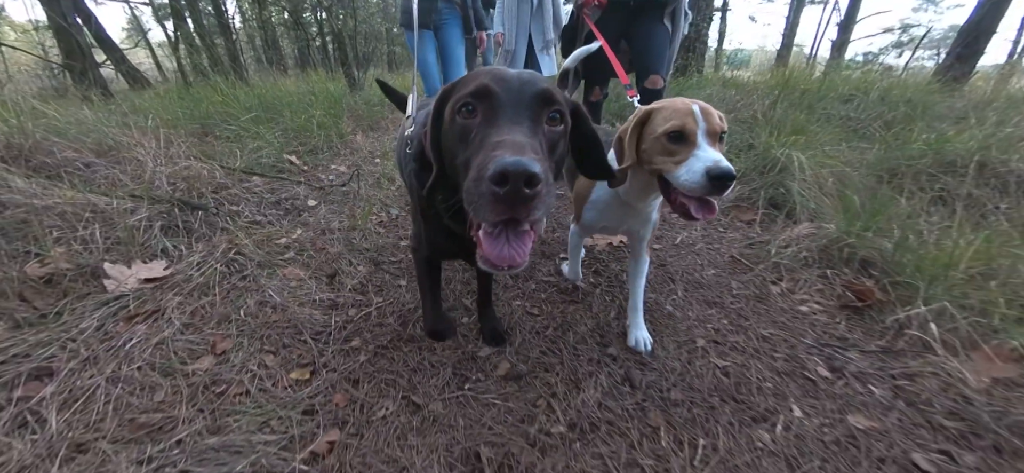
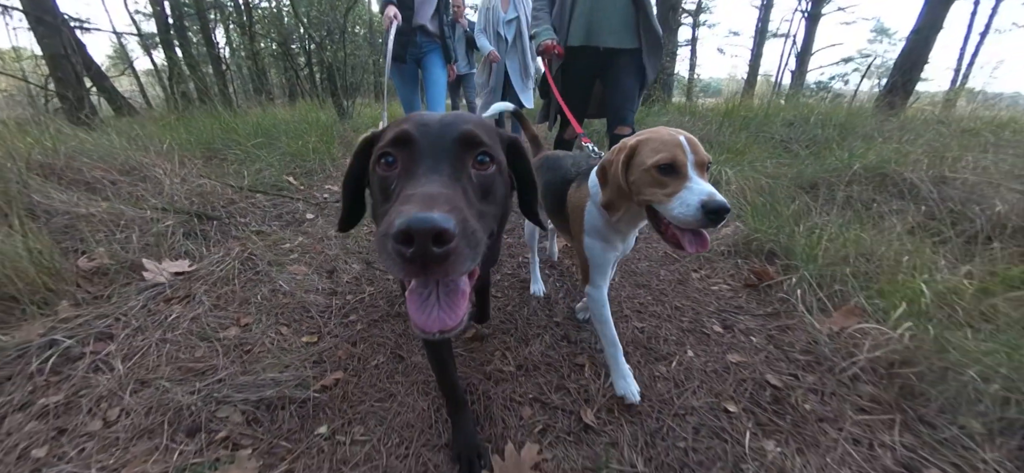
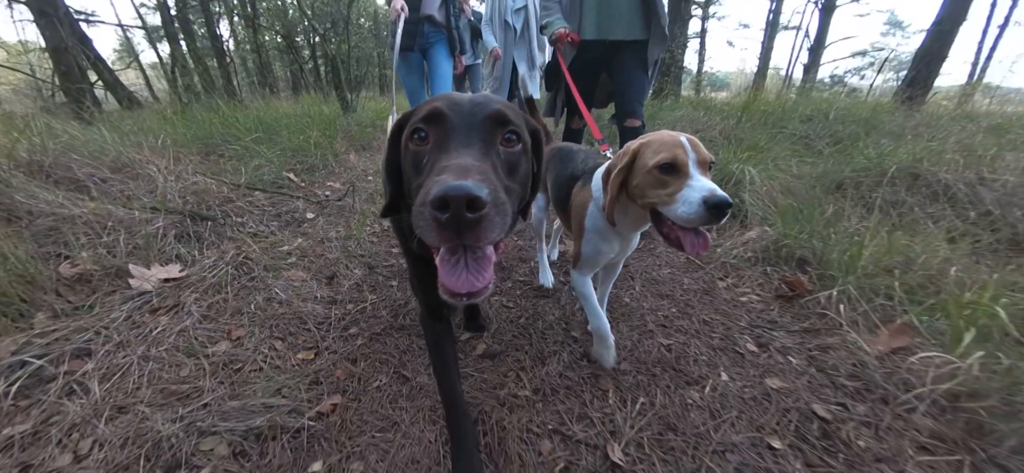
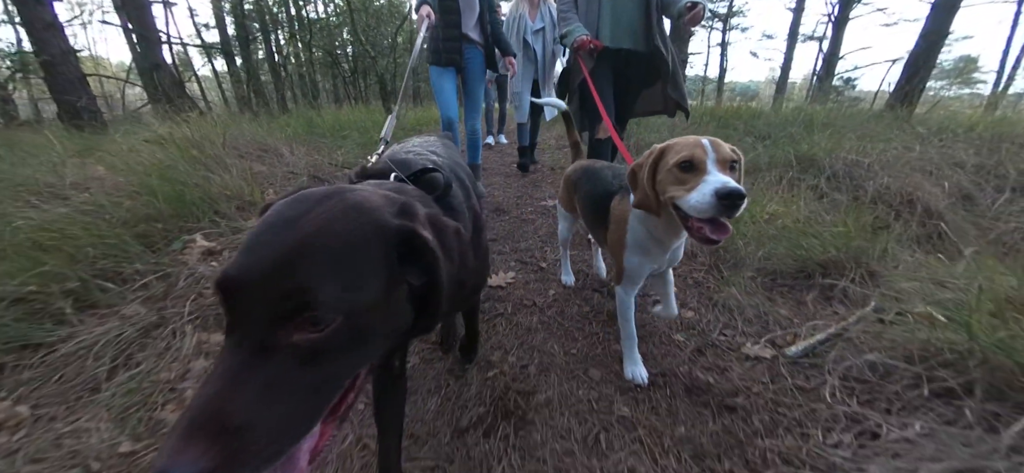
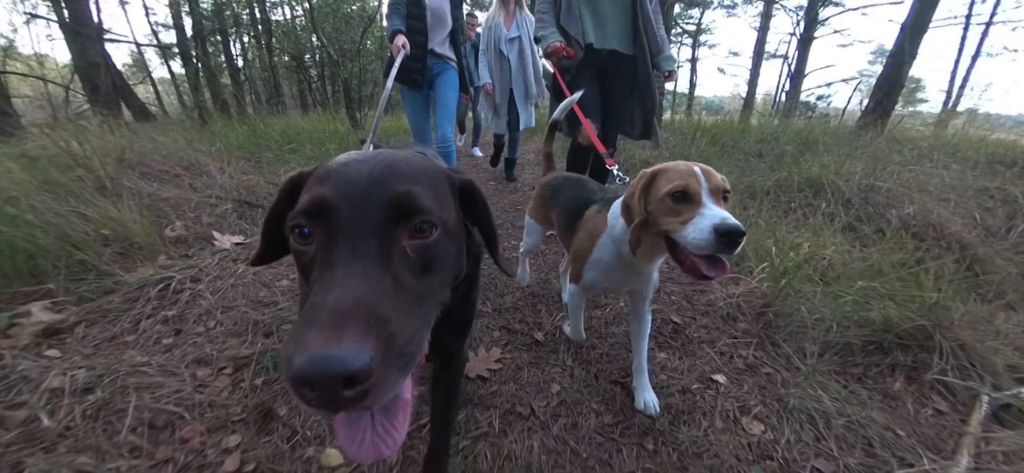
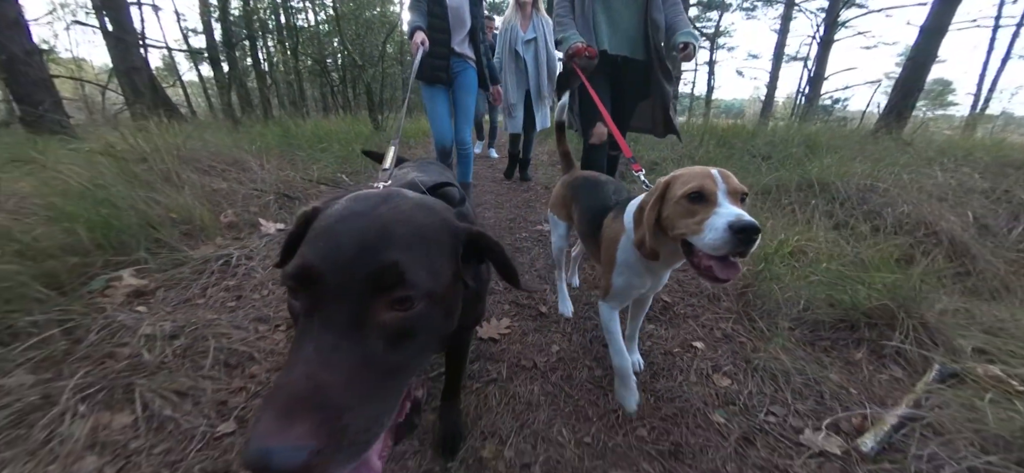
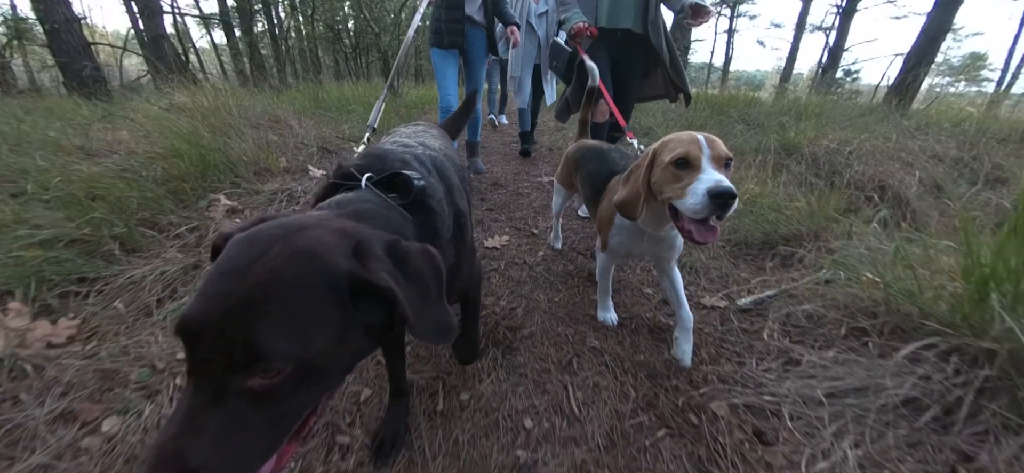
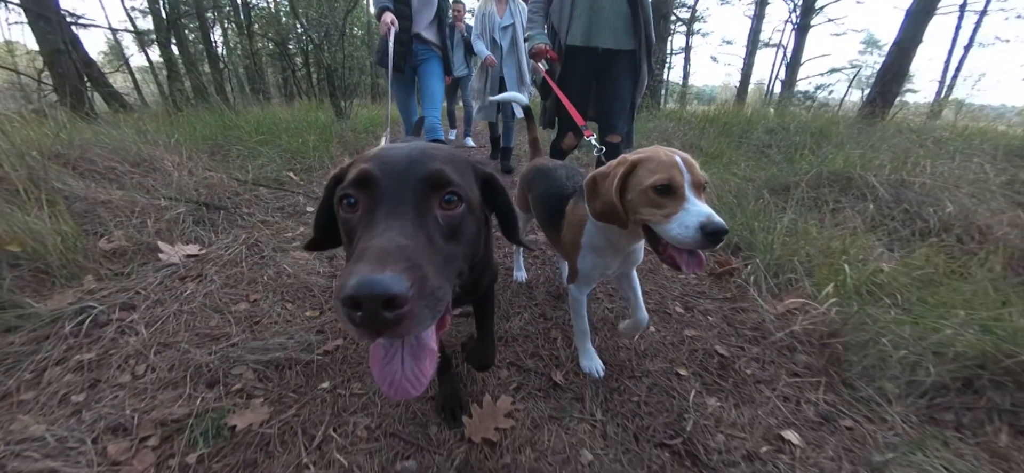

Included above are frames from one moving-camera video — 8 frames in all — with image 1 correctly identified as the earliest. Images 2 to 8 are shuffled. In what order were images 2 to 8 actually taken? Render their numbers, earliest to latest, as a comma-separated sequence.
3, 2, 8, 5, 6, 4, 7
